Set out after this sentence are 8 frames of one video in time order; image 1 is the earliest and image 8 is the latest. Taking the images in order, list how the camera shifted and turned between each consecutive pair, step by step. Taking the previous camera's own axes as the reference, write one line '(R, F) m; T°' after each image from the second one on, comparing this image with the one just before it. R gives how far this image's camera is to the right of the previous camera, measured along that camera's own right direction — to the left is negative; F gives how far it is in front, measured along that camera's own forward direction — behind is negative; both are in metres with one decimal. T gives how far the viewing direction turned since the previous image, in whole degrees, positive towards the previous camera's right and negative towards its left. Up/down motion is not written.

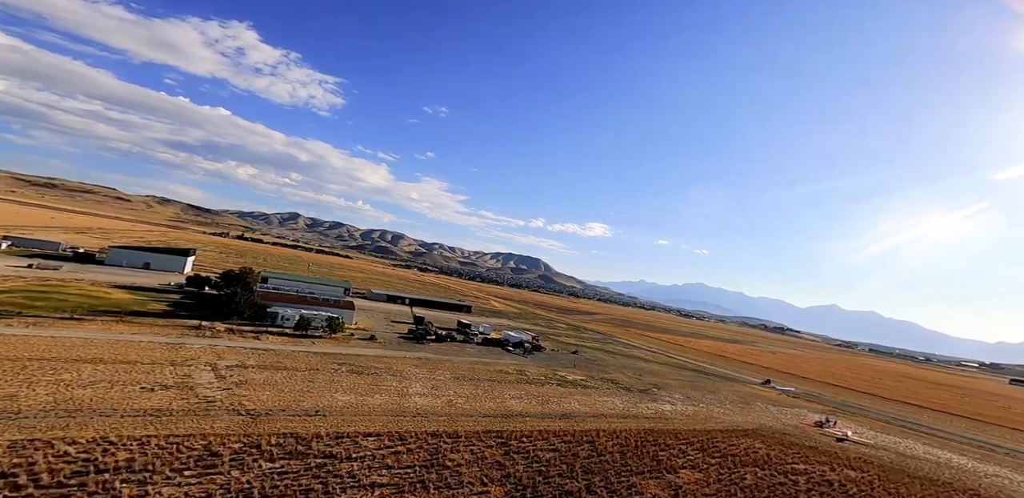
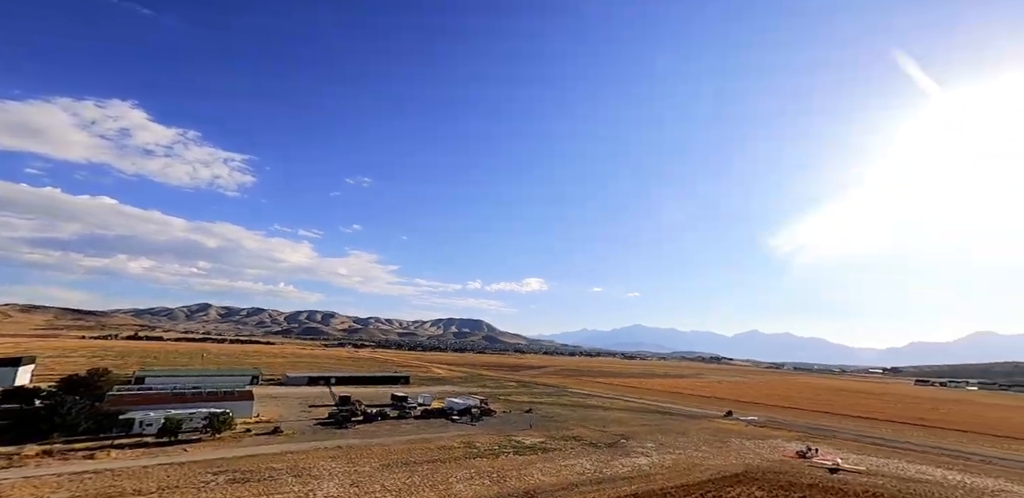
(+0.2, +1.7) m; +9°
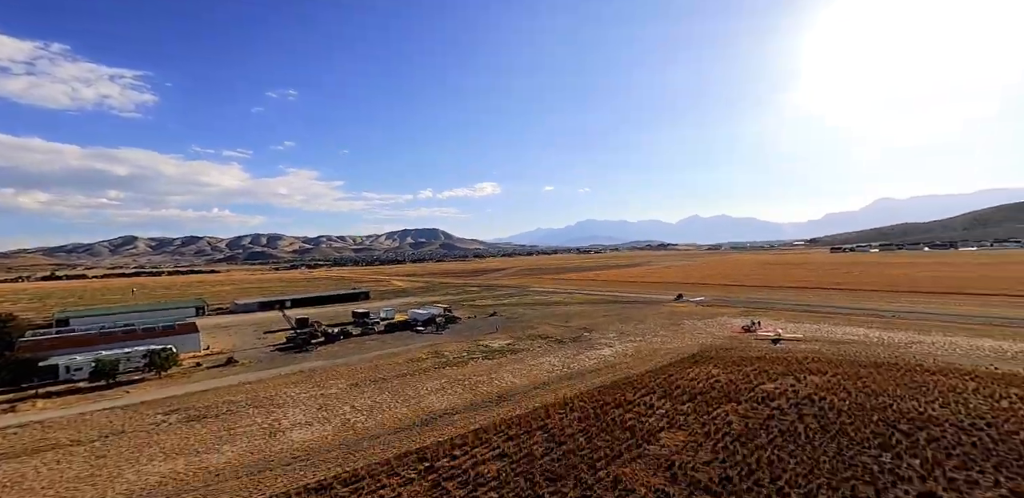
(0.0, +0.6) m; +6°
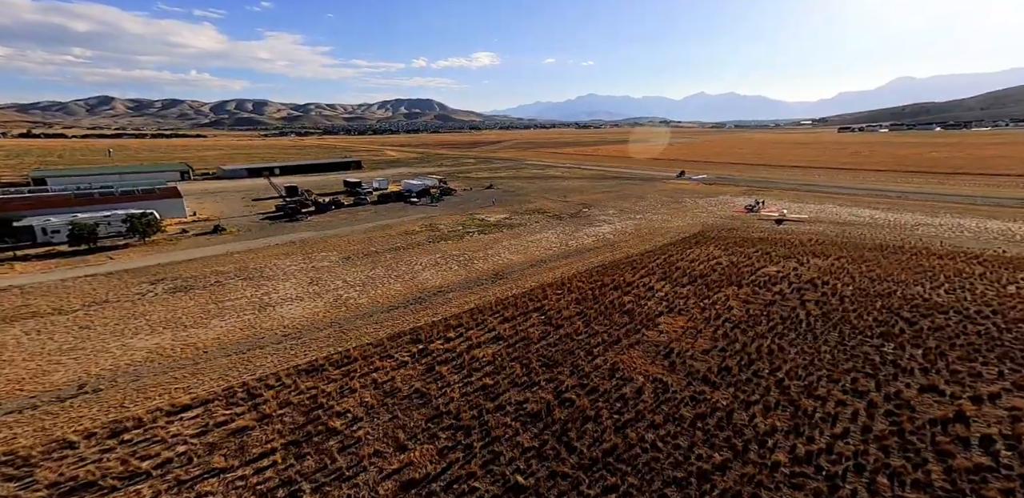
(0.0, +0.6) m; +1°
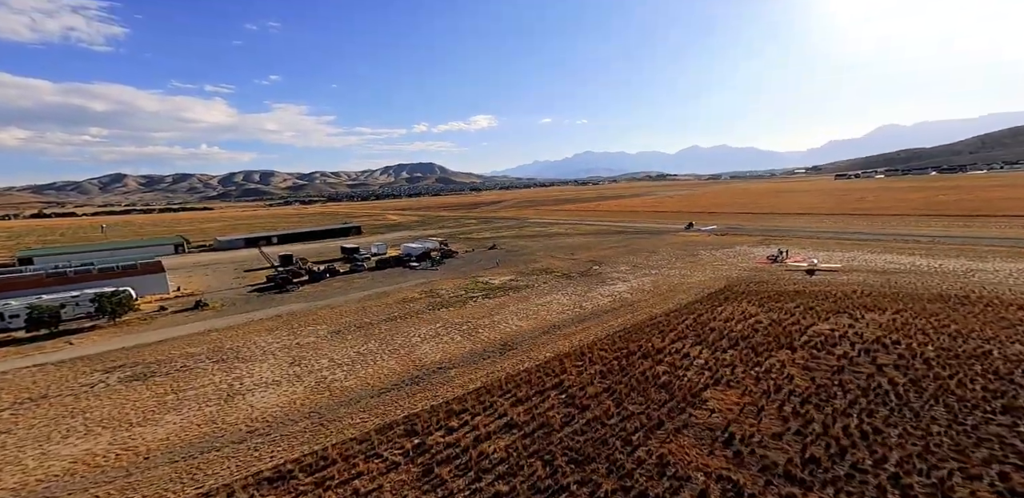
(-0.1, +0.8) m; 0°
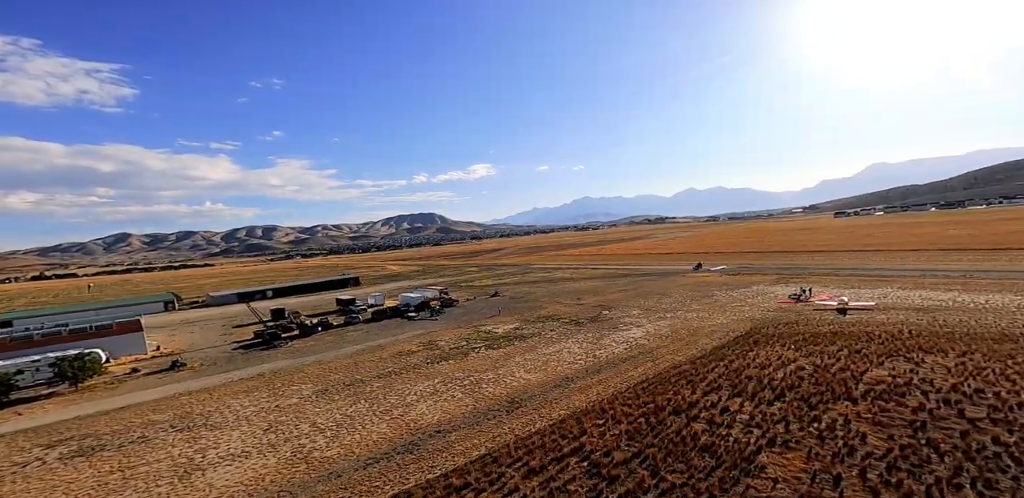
(0.0, +0.6) m; 0°
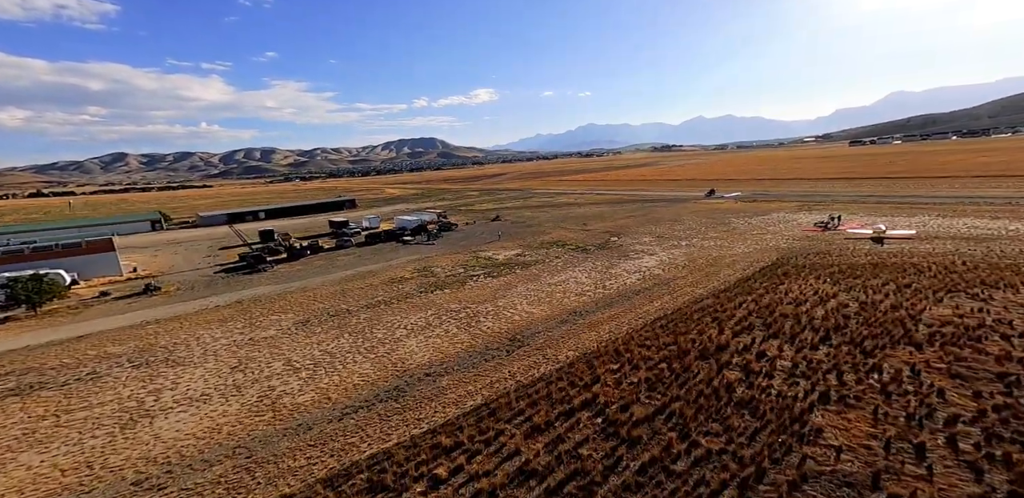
(0.0, +0.9) m; 0°
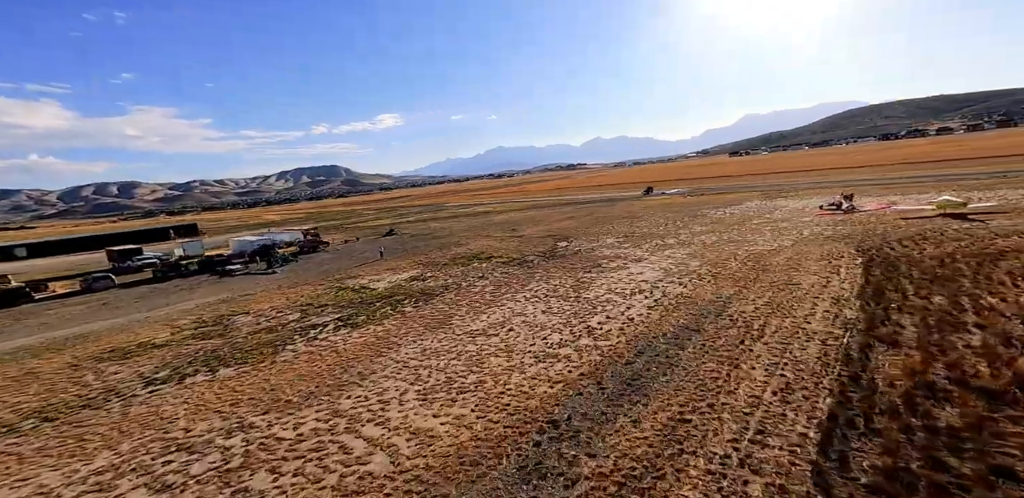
(+0.3, +3.8) m; +11°
